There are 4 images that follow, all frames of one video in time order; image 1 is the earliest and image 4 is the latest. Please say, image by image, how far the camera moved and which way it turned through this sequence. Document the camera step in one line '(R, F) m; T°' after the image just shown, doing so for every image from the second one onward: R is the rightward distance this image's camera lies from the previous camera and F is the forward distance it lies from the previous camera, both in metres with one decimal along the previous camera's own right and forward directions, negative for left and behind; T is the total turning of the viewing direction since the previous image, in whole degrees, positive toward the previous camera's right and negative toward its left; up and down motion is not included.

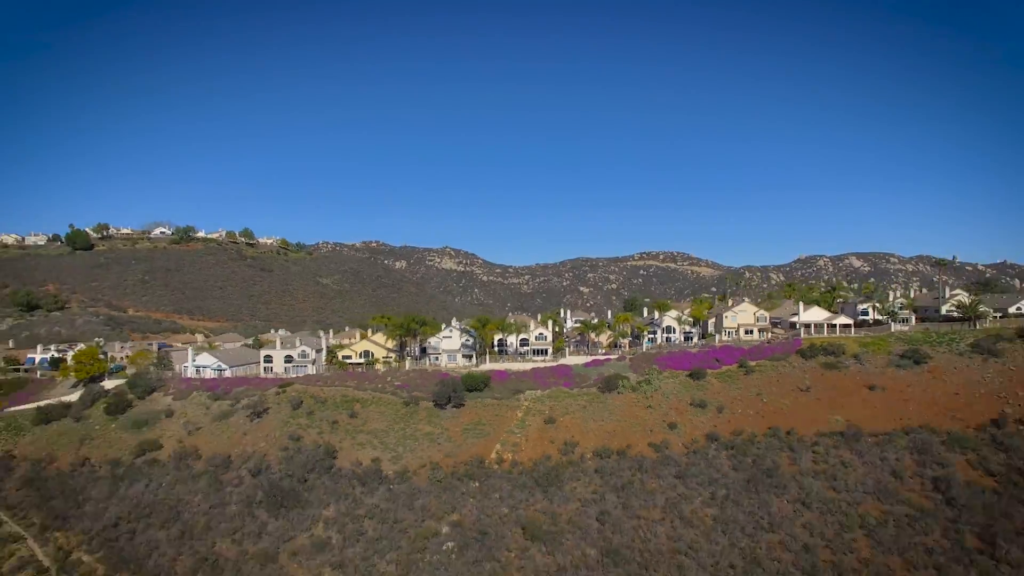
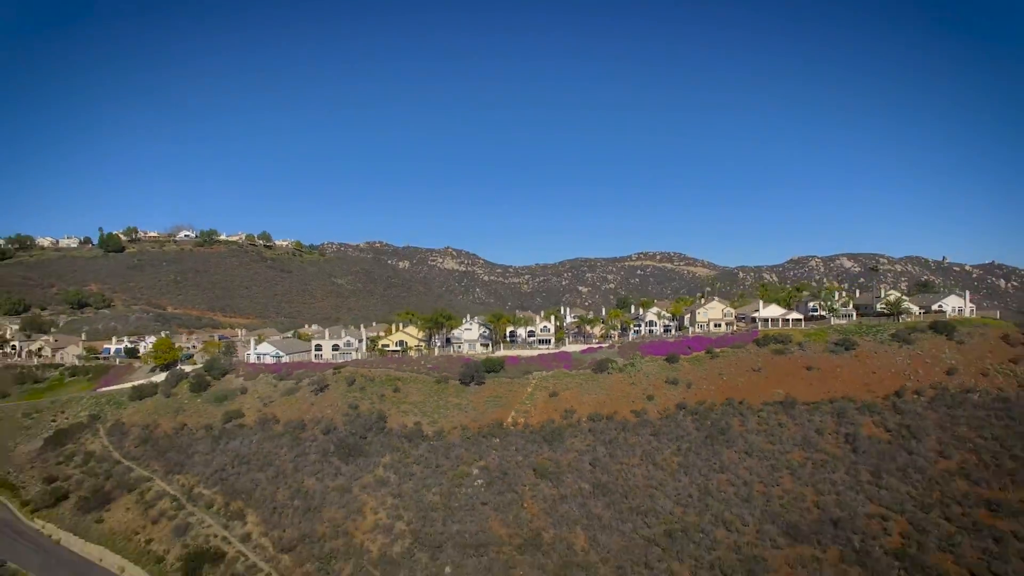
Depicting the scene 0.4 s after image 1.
(-0.7, -6.1) m; 0°
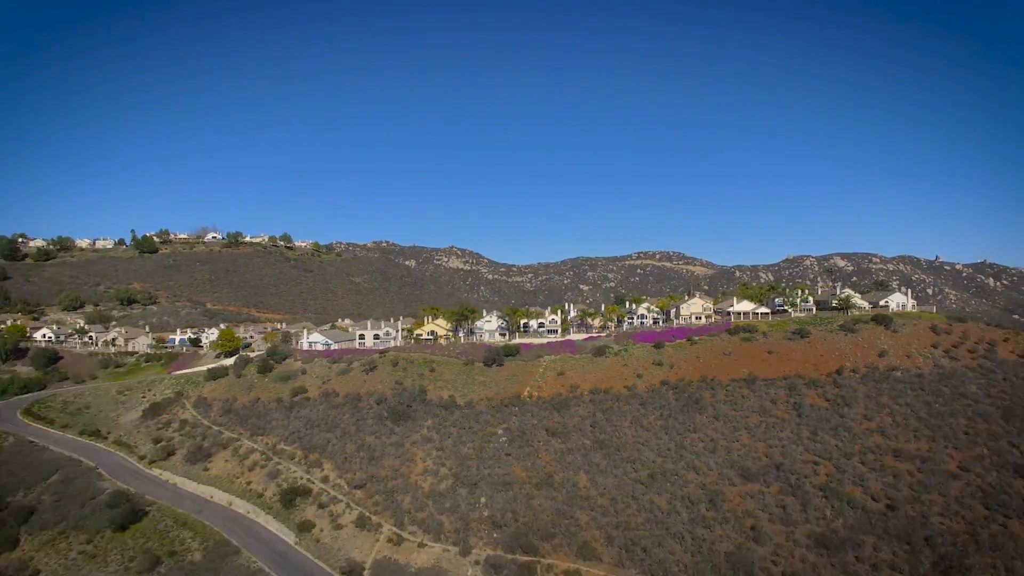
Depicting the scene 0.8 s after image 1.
(-0.9, -6.6) m; 0°
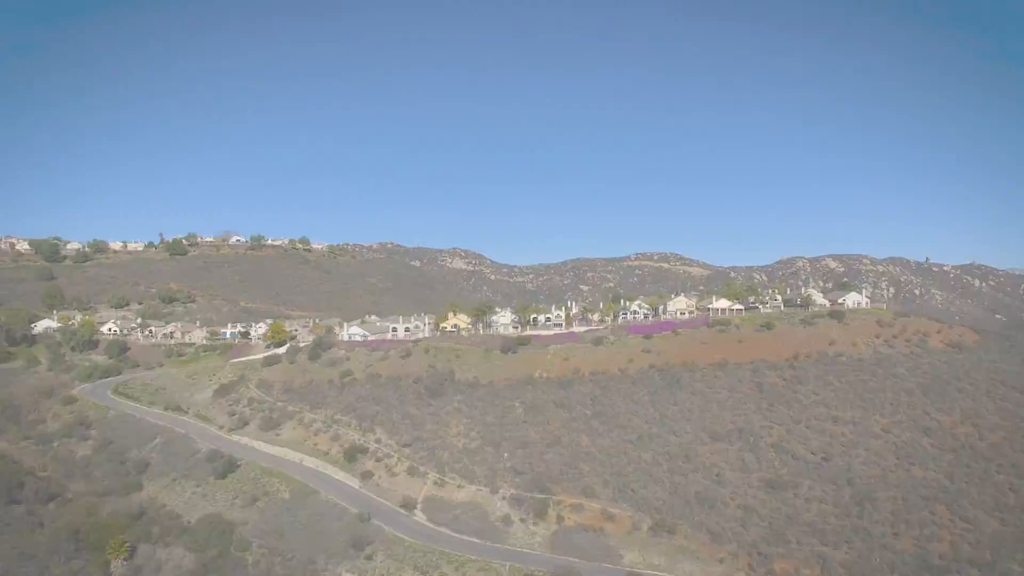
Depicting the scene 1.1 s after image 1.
(-1.1, -7.0) m; 0°
